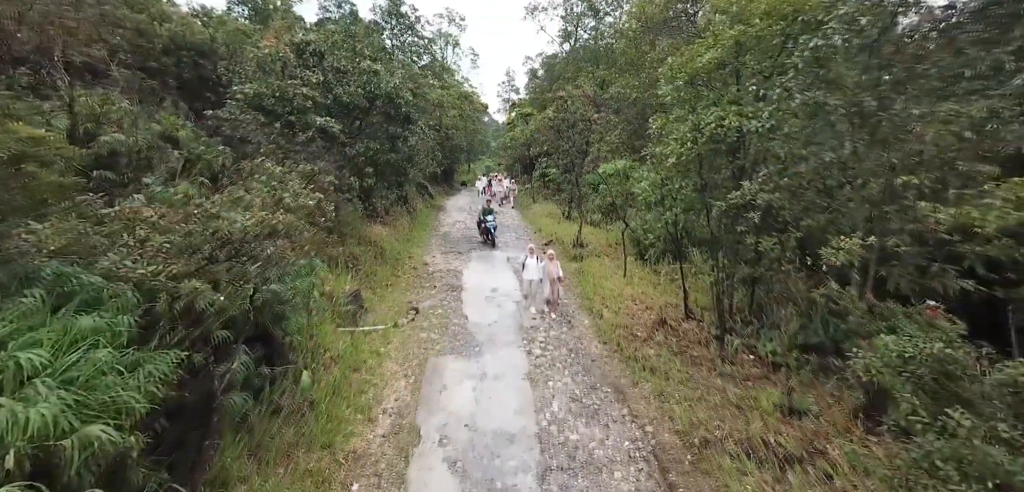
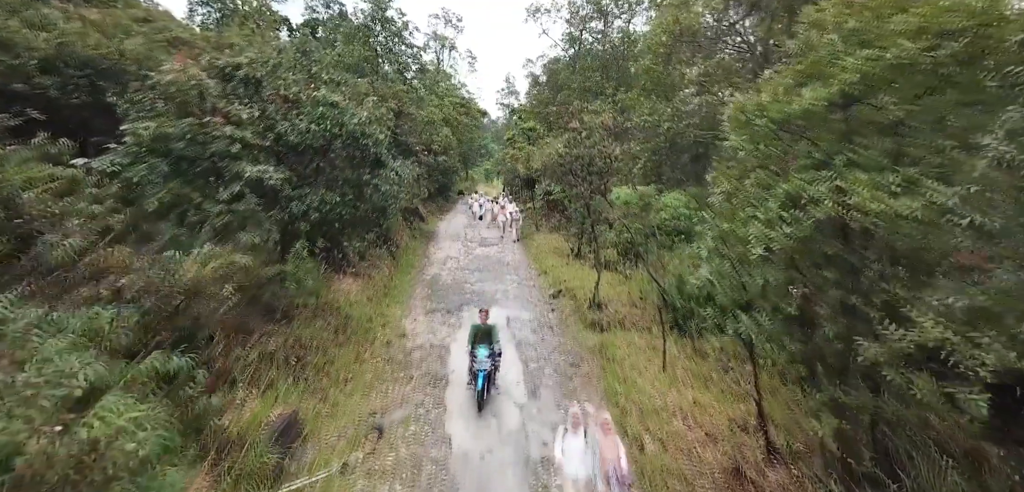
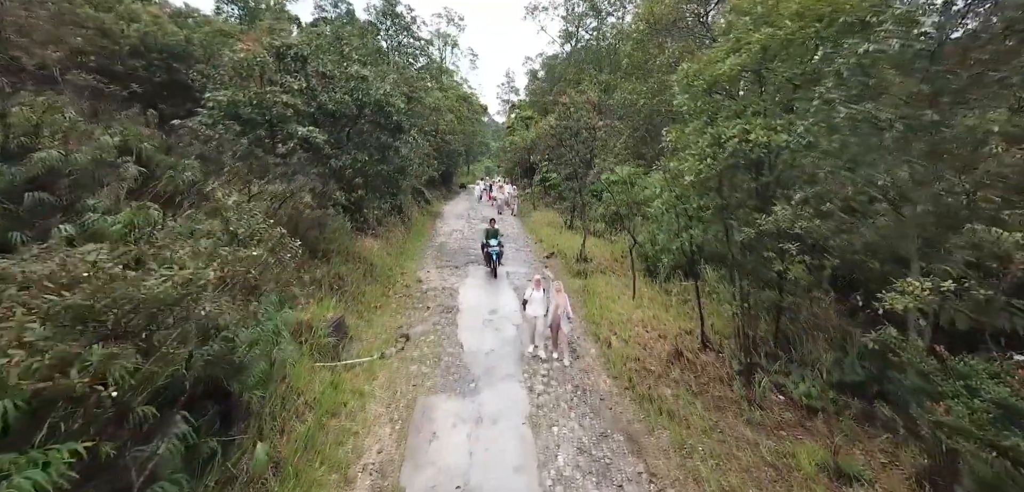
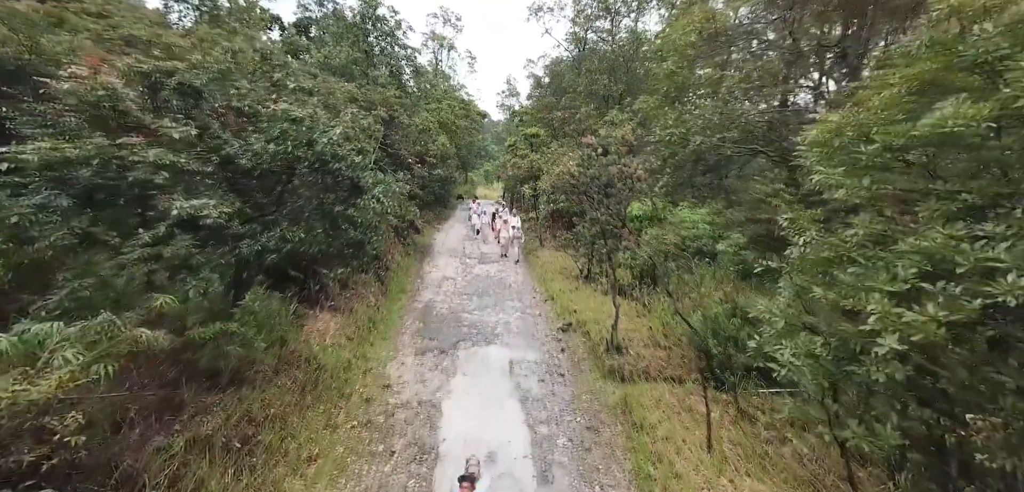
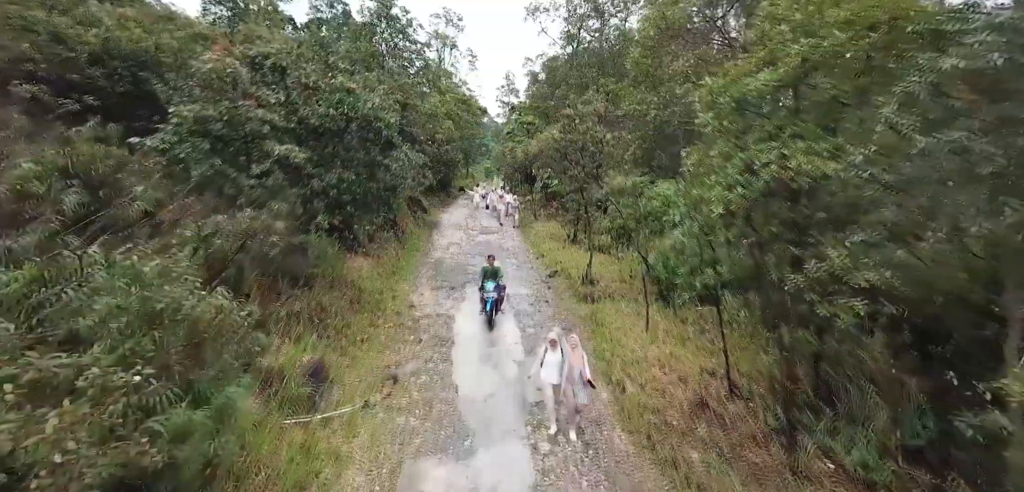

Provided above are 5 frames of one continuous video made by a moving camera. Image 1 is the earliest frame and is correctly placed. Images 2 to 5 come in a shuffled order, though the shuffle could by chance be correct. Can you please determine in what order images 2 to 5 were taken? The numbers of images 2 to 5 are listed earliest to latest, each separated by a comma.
3, 5, 2, 4
